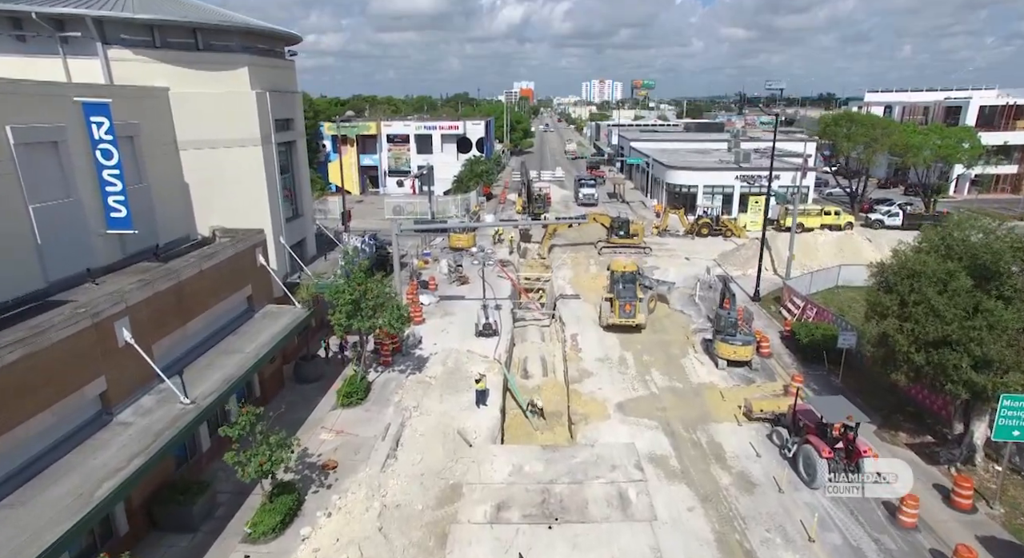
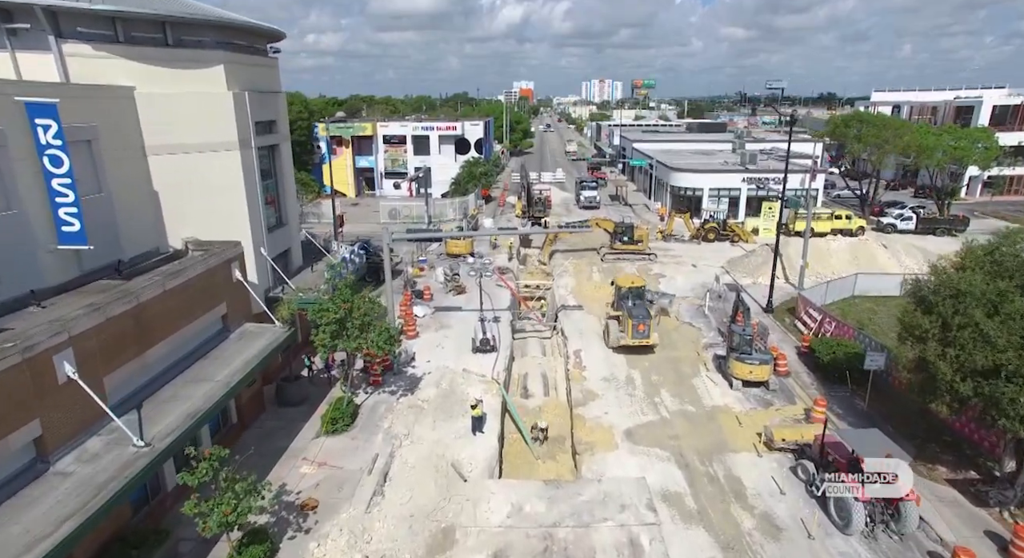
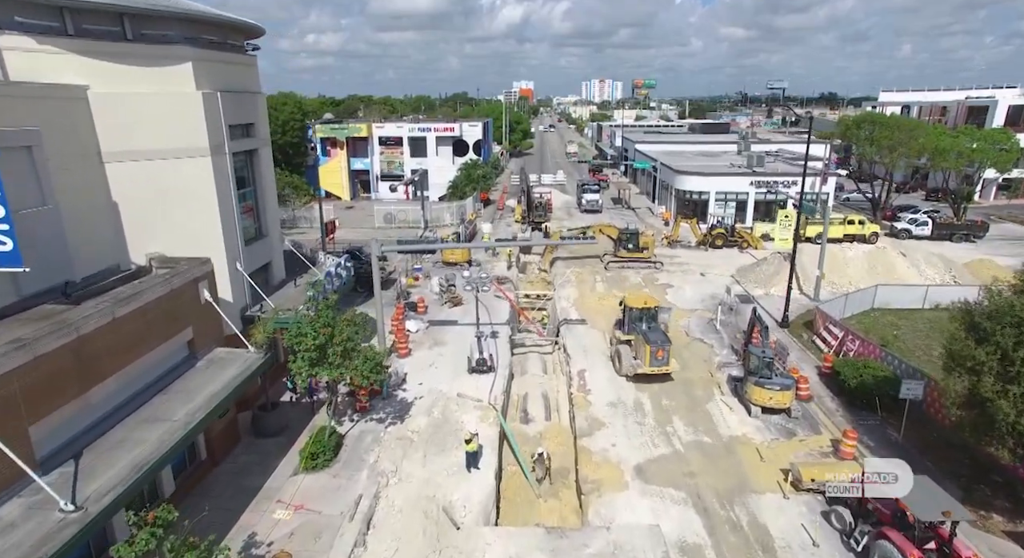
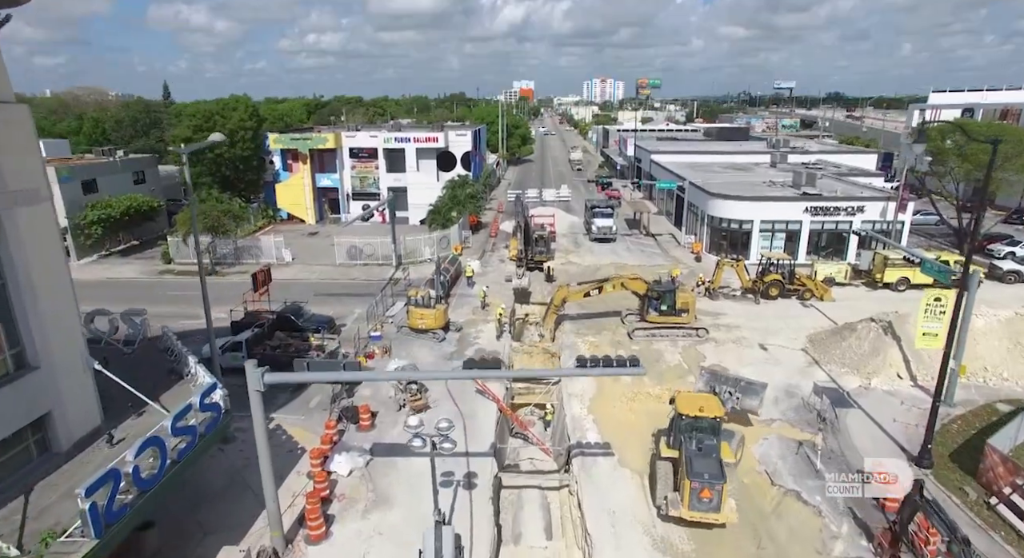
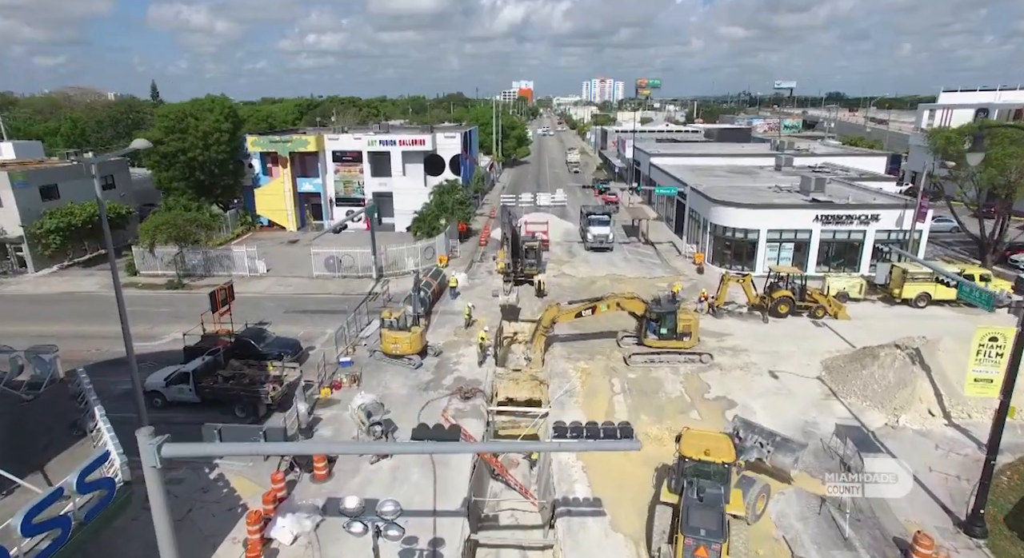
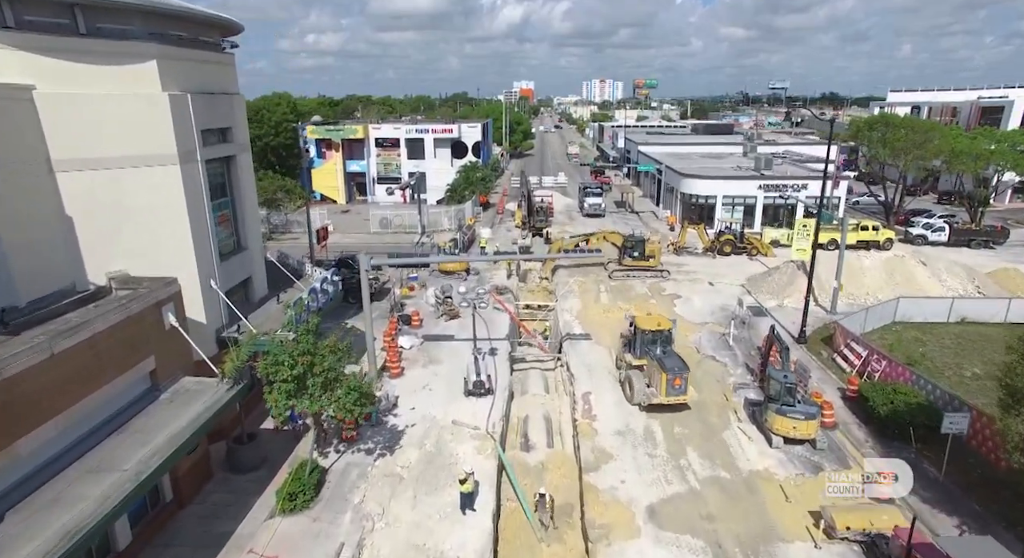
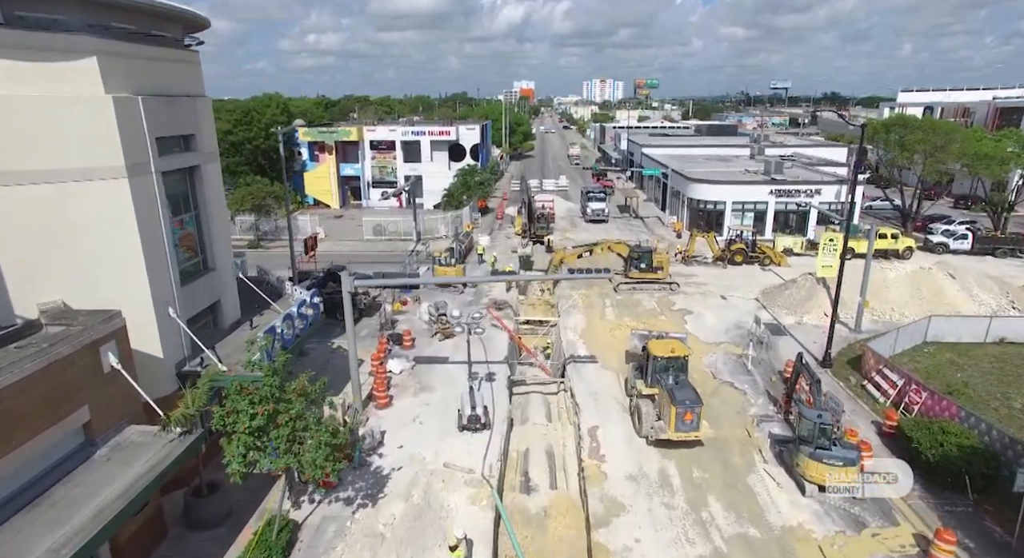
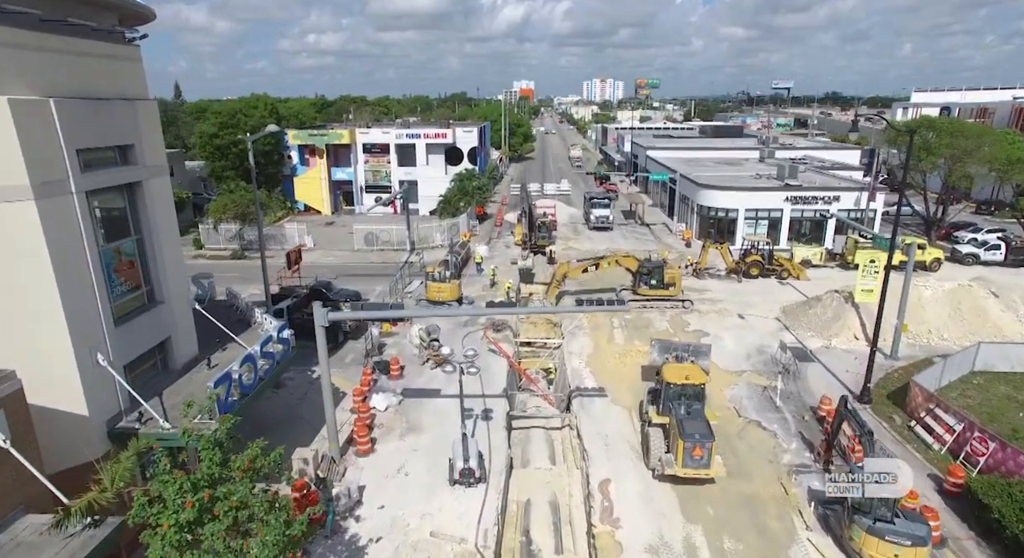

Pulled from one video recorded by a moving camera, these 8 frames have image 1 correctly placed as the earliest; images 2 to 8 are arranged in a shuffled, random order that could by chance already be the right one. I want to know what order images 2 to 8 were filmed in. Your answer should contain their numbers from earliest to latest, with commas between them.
2, 3, 6, 7, 8, 4, 5
